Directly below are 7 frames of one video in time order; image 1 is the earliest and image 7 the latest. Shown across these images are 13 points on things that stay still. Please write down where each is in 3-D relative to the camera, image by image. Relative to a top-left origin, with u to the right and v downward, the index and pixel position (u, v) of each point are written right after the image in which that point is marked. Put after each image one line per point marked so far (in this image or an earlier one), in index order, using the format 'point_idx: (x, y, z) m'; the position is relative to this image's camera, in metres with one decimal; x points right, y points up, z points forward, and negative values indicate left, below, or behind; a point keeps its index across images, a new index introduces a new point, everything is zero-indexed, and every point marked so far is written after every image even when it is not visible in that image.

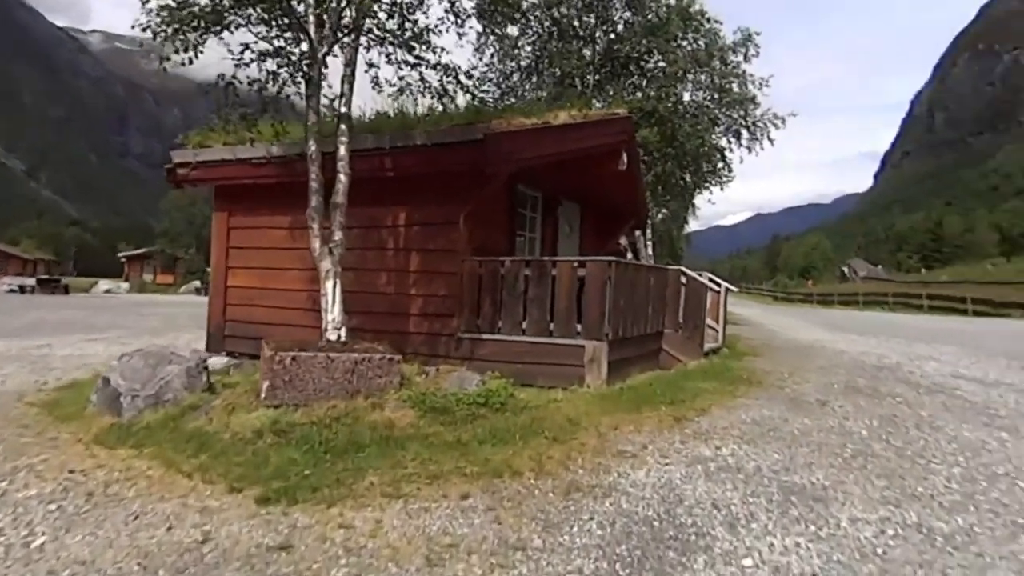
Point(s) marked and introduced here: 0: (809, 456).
0: (+2.0, -1.2, +4.4) m
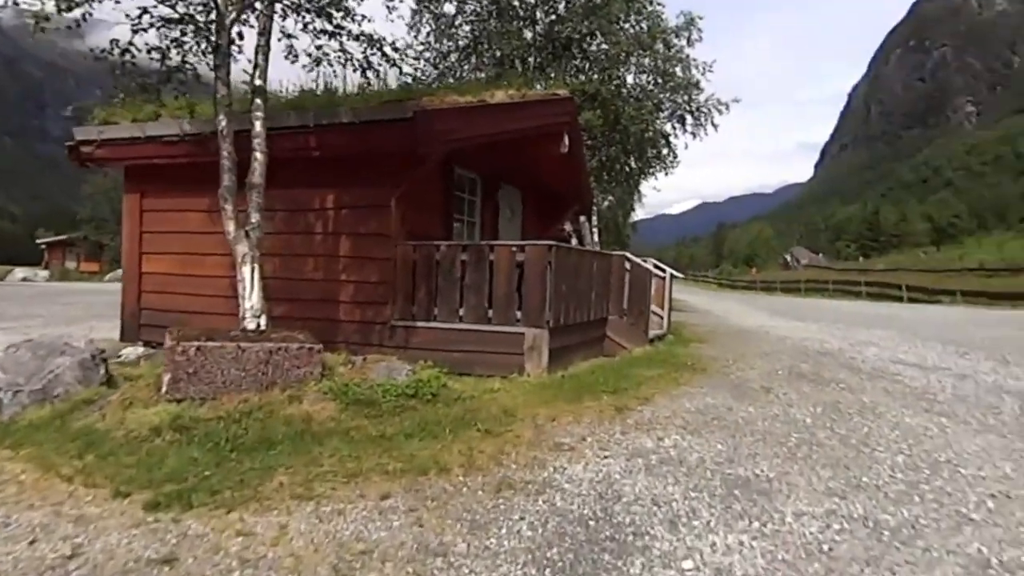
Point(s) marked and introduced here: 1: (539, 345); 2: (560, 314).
0: (+1.6, -1.1, +4.2) m
1: (+0.3, -0.6, +6.6) m
2: (+0.5, -0.3, +6.8) m
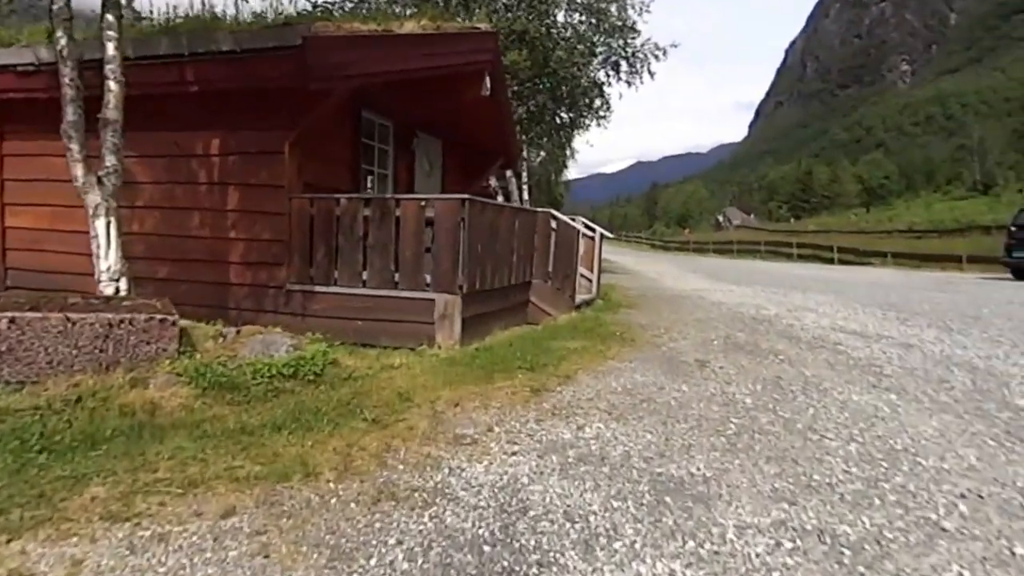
0: (+1.0, -0.8, +3.6) m
1: (-0.5, -0.2, +5.8) m
2: (-0.3, +0.1, +6.0) m
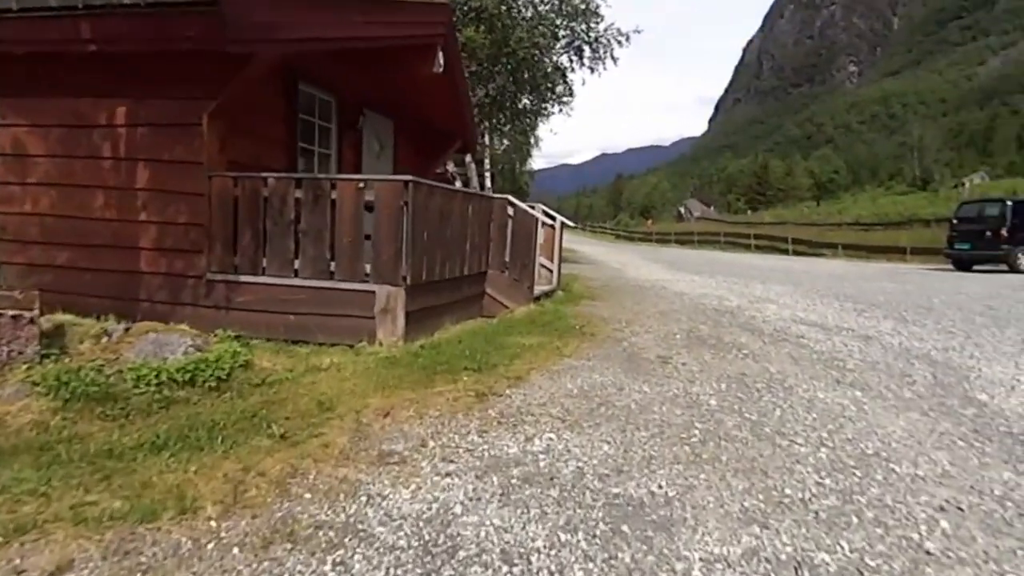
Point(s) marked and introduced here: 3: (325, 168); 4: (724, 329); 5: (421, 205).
0: (+0.7, -0.8, +3.2) m
1: (-1.0, -0.2, +5.3) m
2: (-0.8, +0.2, +5.5) m
3: (-2.2, +1.4, +7.6) m
4: (+2.1, -0.4, +6.6) m
5: (-0.8, +0.7, +5.4) m
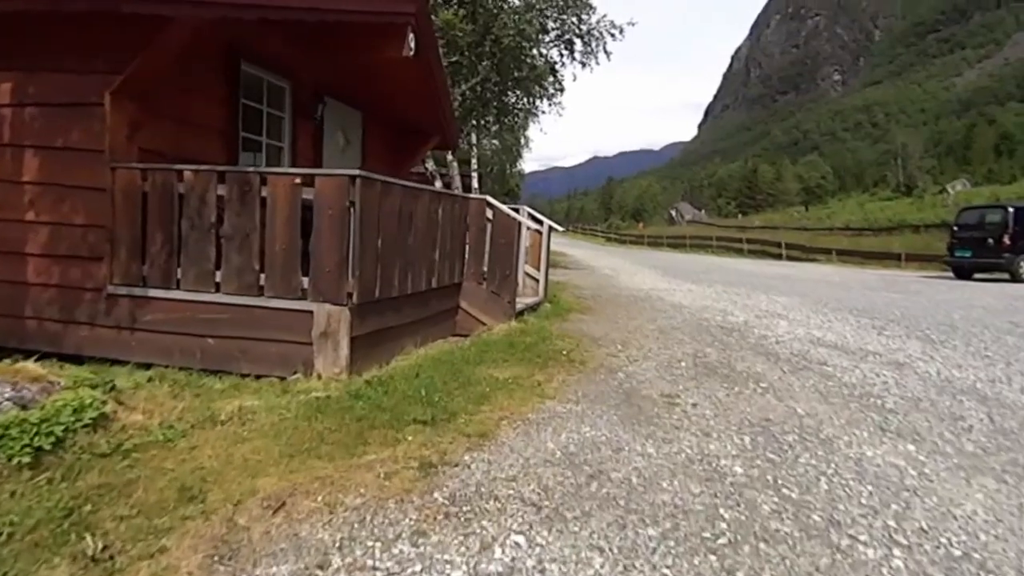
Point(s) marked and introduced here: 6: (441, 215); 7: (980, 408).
0: (+0.5, -0.9, +2.2) m
1: (-1.2, -0.3, +4.2) m
2: (-1.0, 0.0, +4.5) m
3: (-2.4, +1.3, +6.6) m
4: (+1.9, -0.6, +5.6) m
5: (-1.0, +0.6, +4.4) m
6: (-0.6, +0.6, +5.6) m
7: (+3.3, -0.8, +4.5) m
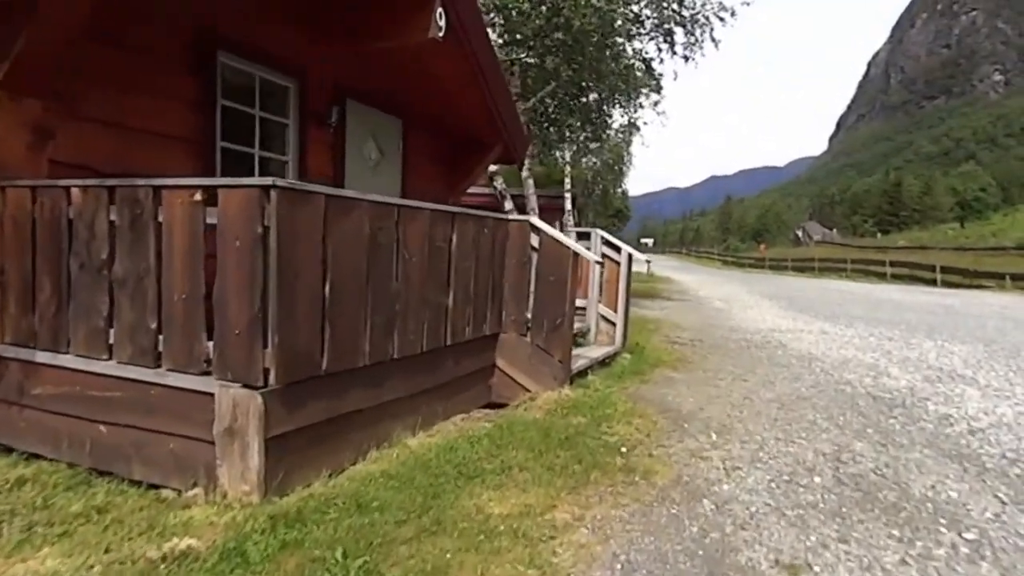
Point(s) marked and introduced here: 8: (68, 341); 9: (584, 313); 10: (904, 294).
0: (+0.2, -1.2, +0.4) m
1: (-1.1, -0.6, +2.7) m
2: (-0.9, -0.3, +3.0) m
3: (-1.9, +0.9, +5.3) m
4: (+2.2, -0.9, +3.5) m
5: (-0.9, +0.3, +2.9) m
6: (-0.3, +0.3, +4.0) m
7: (+3.3, -1.1, +2.2) m
8: (-2.2, -0.3, +3.2) m
9: (+1.0, -0.3, +6.4) m
10: (+10.8, -0.2, +17.8) m
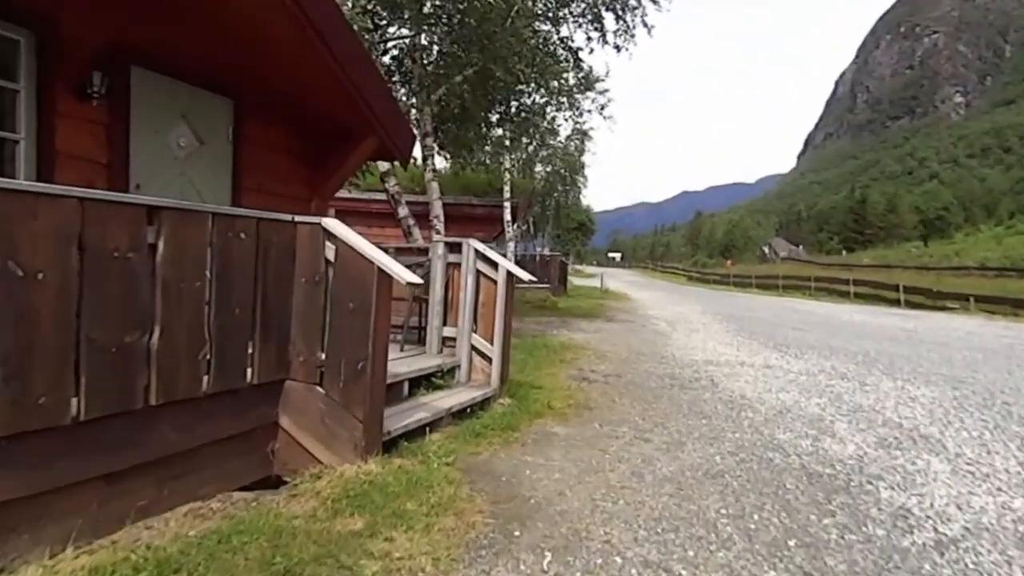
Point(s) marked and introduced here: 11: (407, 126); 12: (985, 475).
0: (-0.8, -1.2, -0.9) m
1: (-2.2, -0.7, +1.3) m
2: (-1.9, -0.4, +1.6) m
3: (-3.0, +0.8, +3.9) m
4: (+1.1, -1.1, +2.2) m
5: (-1.9, +0.2, +1.5) m
6: (-1.4, +0.2, +2.7) m
7: (+2.3, -1.3, +0.9) m
8: (-3.2, -0.4, +1.8) m
9: (-0.2, -0.5, +5.1) m
10: (+9.3, -0.8, +16.8) m
11: (-1.1, +1.5, +6.1) m
12: (+2.8, -1.1, +3.9) m
